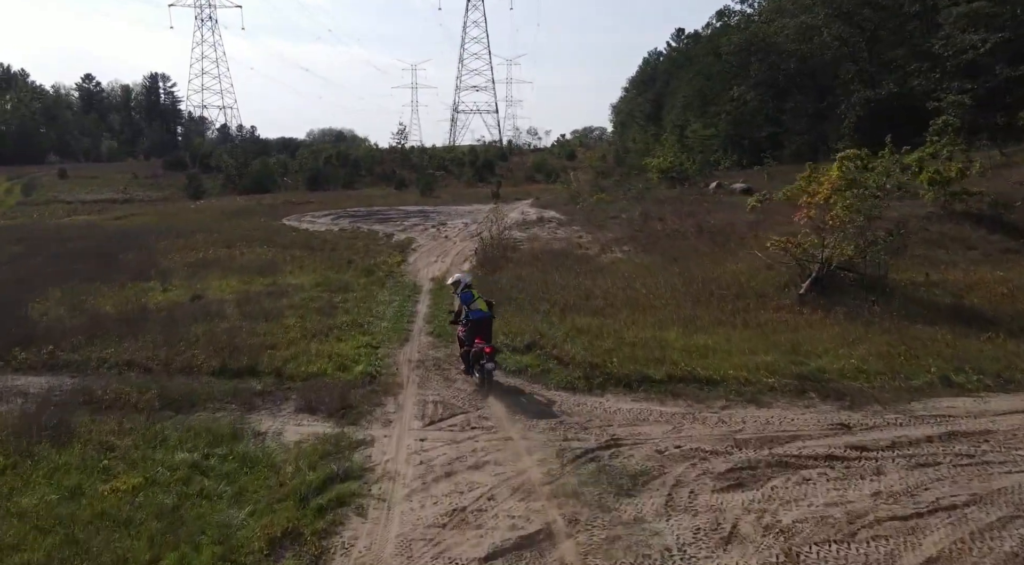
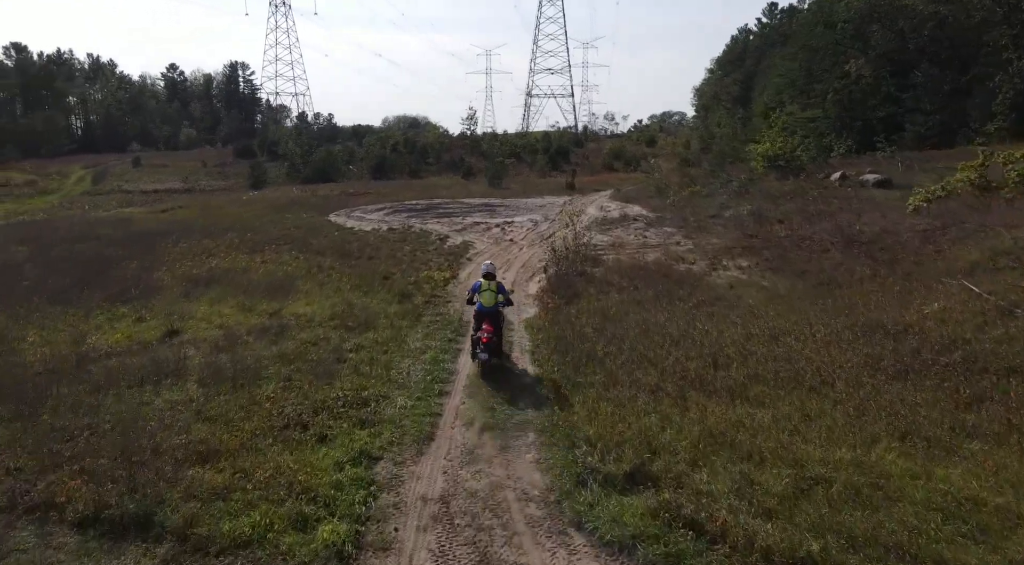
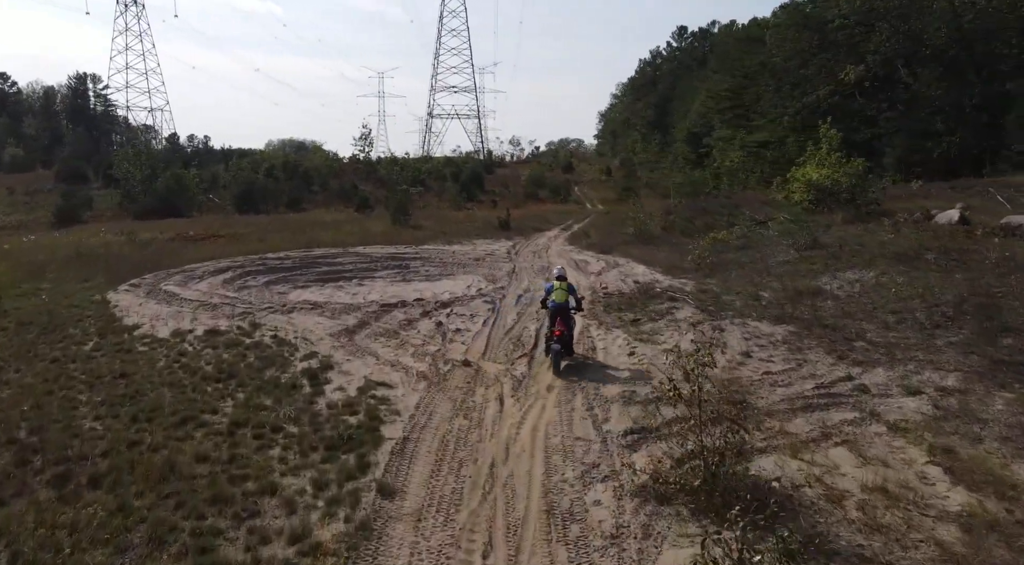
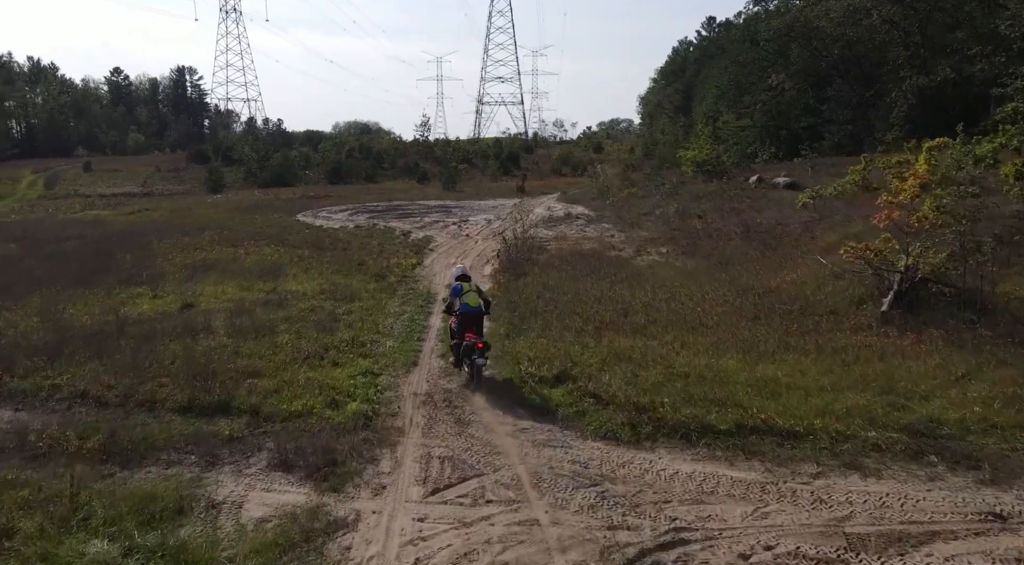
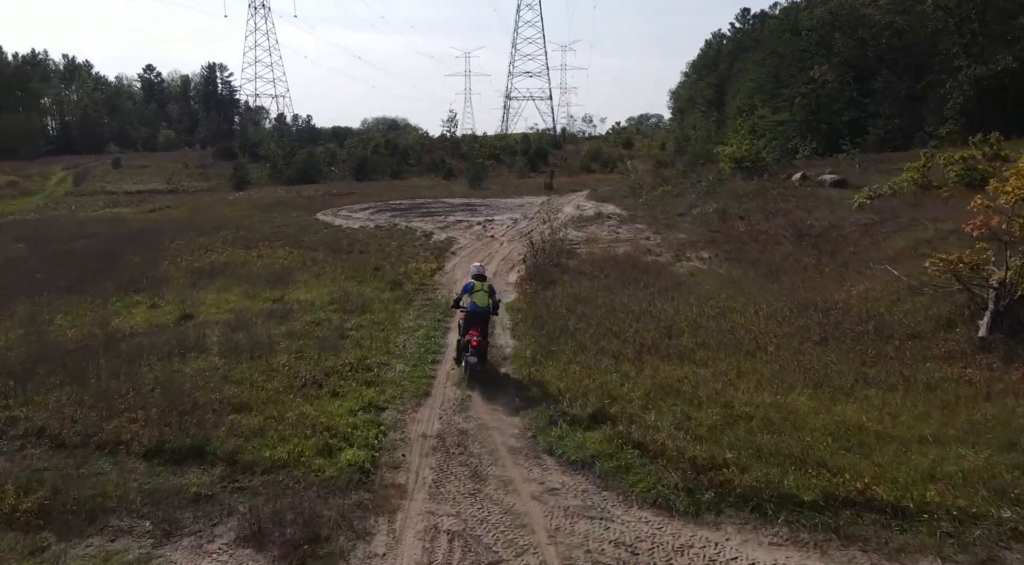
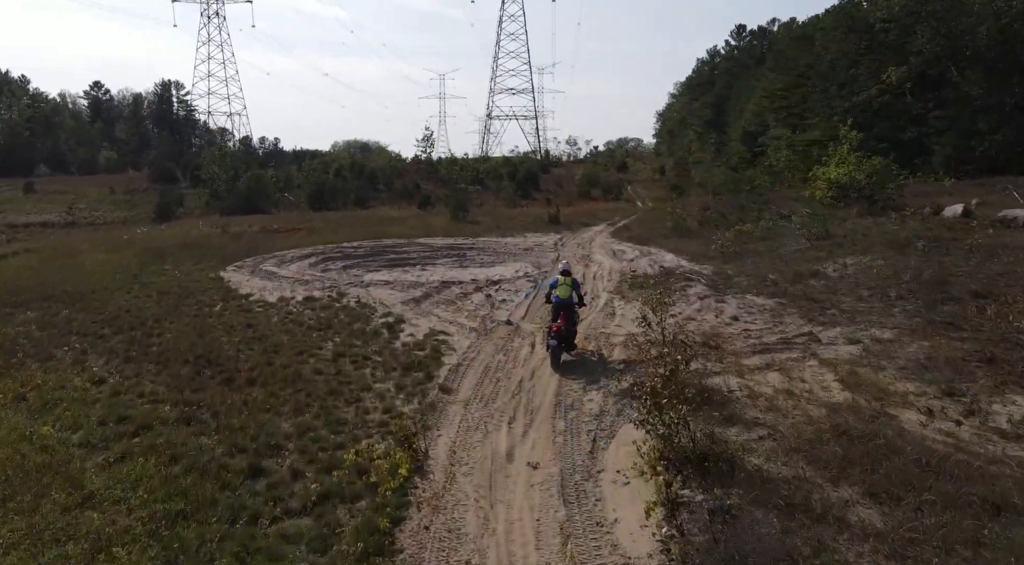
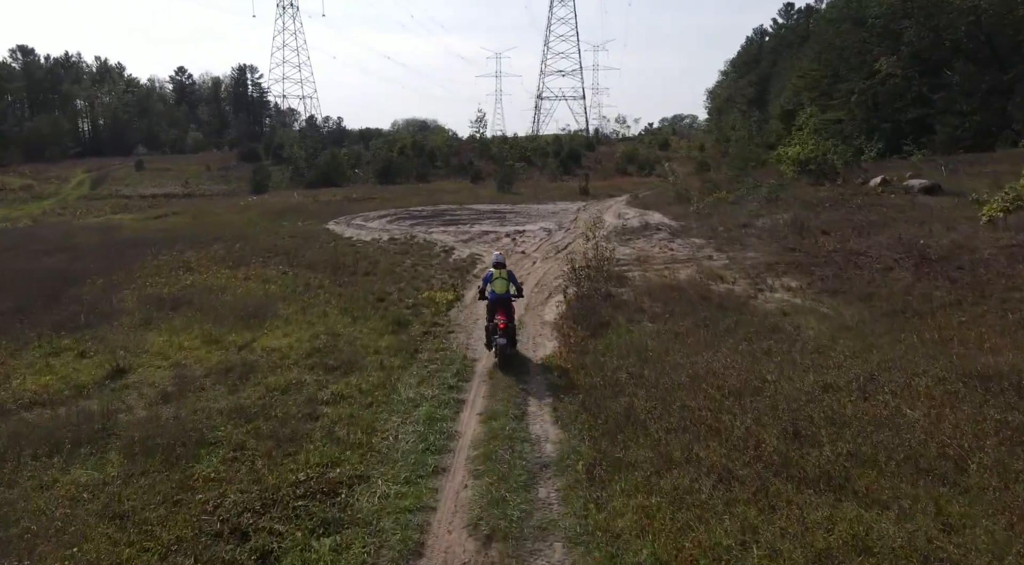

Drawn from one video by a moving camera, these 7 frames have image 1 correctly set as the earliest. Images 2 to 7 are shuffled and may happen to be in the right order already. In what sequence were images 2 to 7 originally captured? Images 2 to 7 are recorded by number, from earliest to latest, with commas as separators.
4, 5, 2, 7, 6, 3
